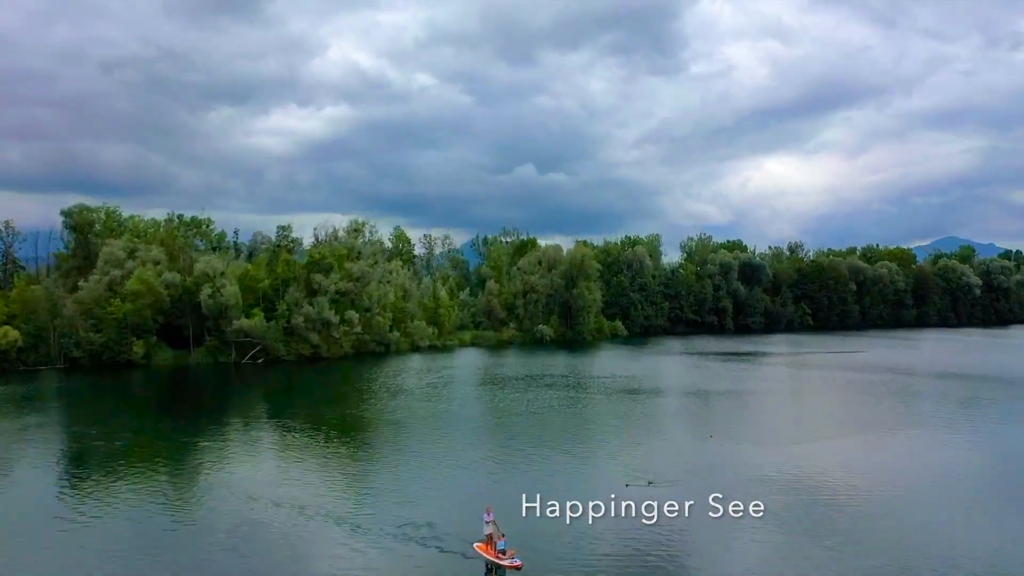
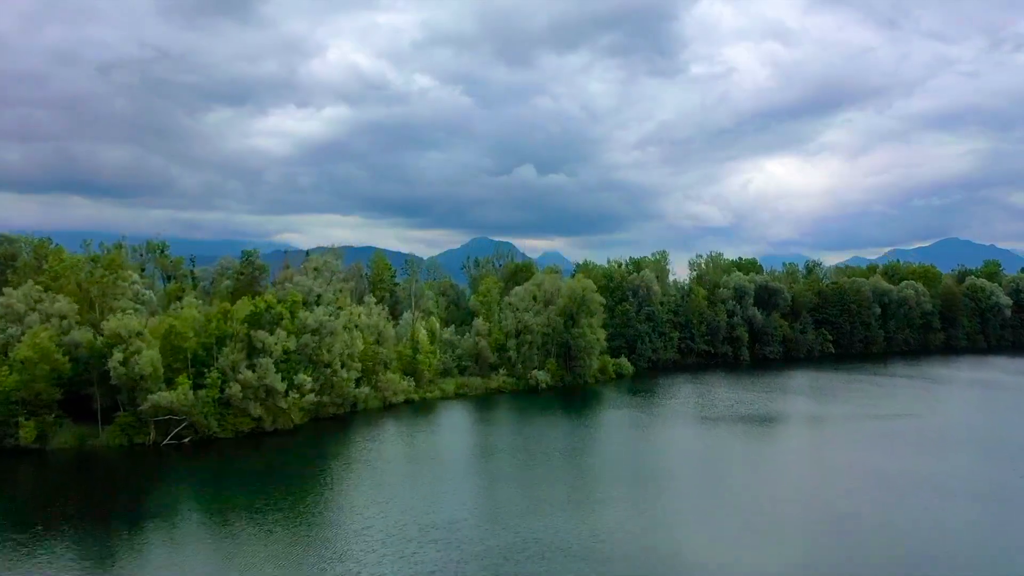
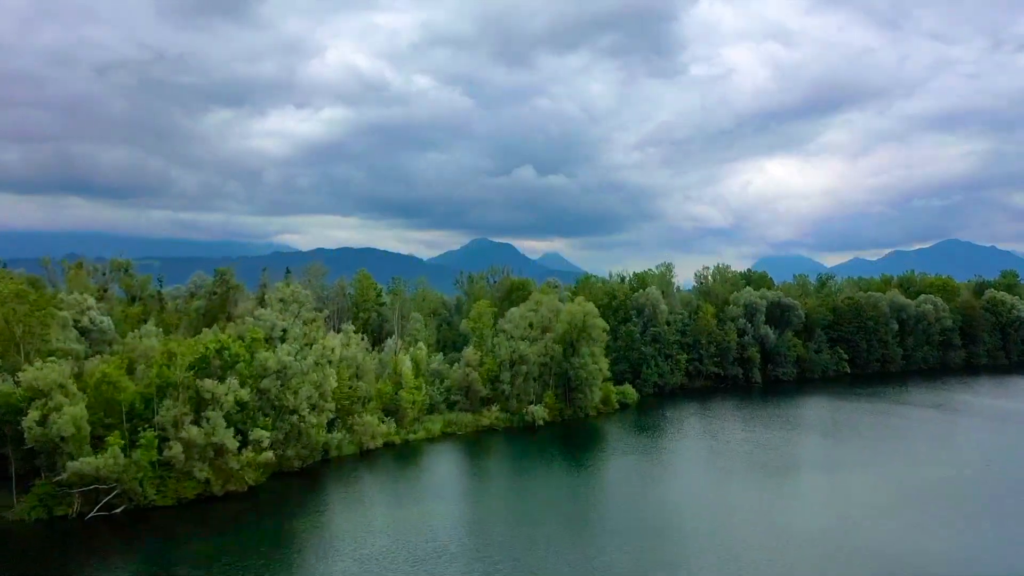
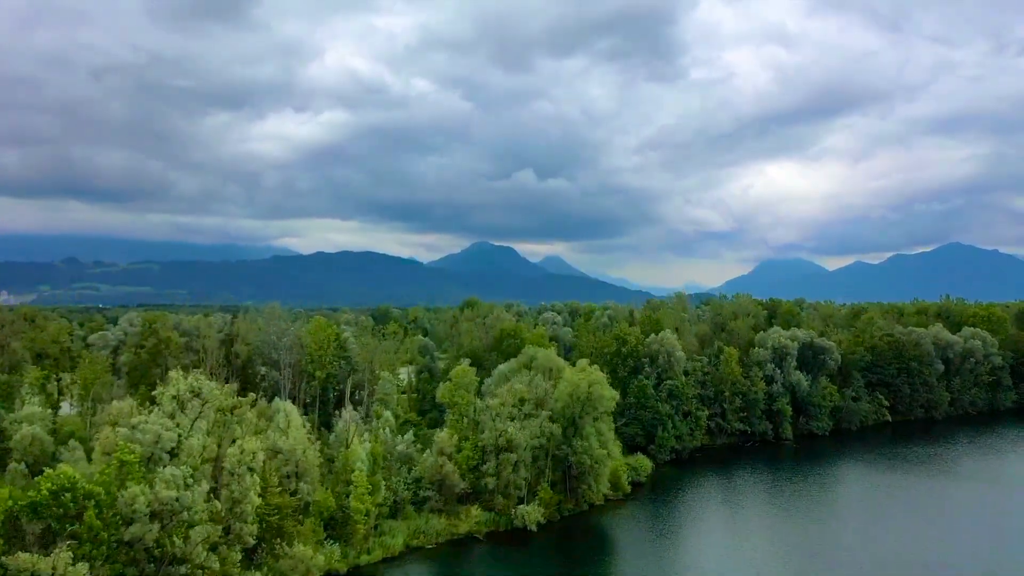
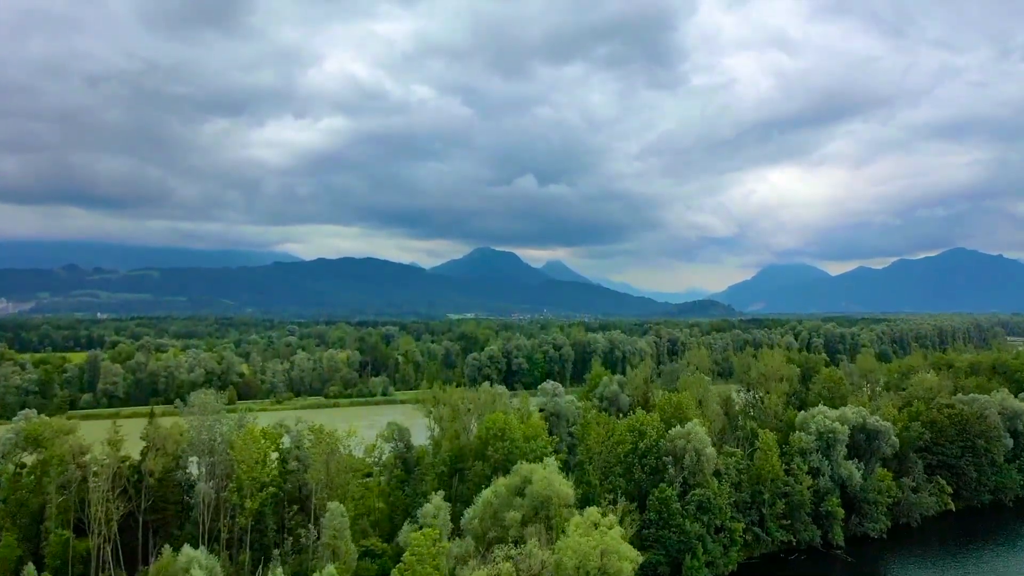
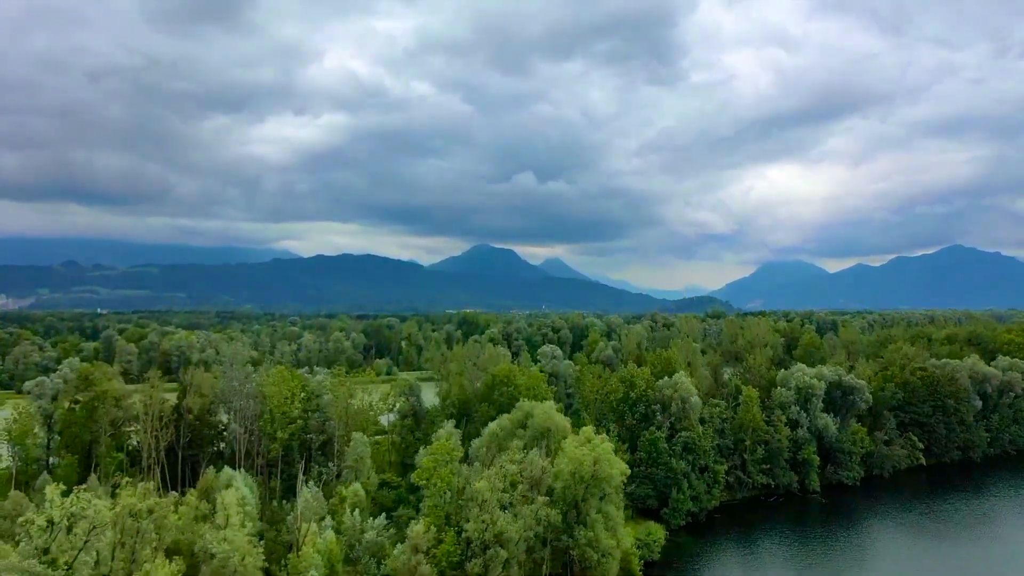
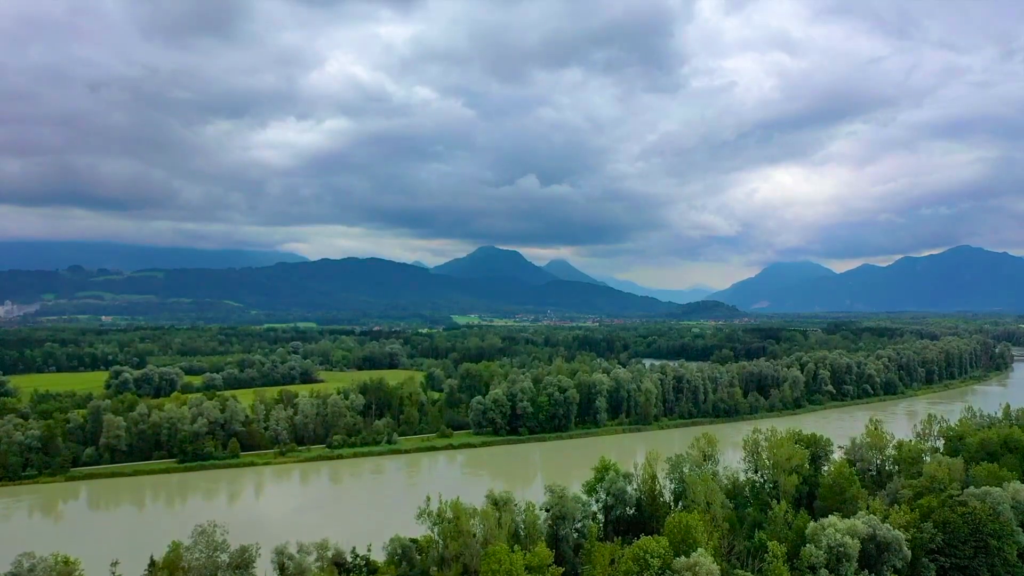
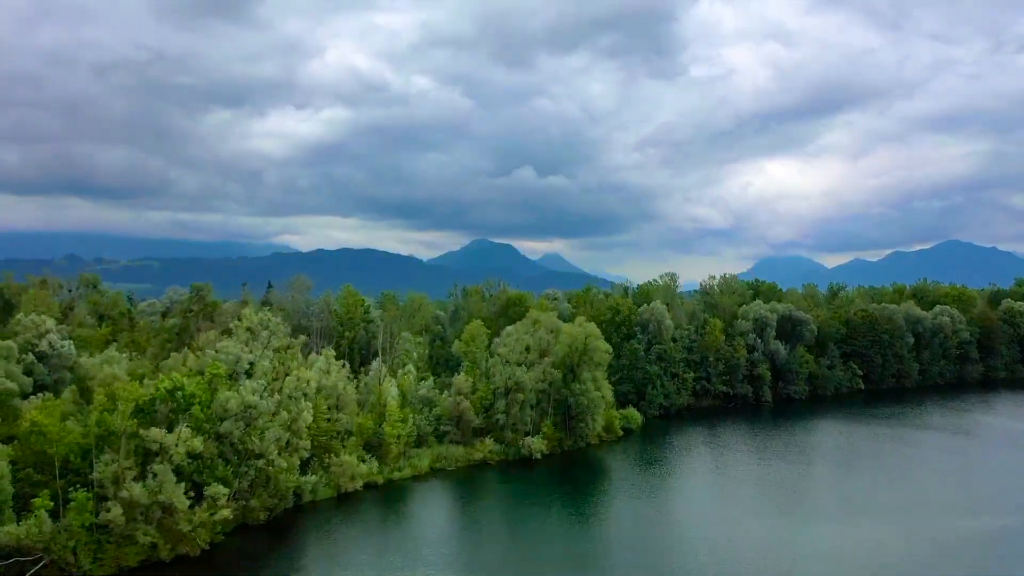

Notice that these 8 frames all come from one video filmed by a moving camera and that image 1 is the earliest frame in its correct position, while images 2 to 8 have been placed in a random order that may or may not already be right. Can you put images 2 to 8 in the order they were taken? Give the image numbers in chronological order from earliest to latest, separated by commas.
2, 3, 8, 4, 6, 5, 7
